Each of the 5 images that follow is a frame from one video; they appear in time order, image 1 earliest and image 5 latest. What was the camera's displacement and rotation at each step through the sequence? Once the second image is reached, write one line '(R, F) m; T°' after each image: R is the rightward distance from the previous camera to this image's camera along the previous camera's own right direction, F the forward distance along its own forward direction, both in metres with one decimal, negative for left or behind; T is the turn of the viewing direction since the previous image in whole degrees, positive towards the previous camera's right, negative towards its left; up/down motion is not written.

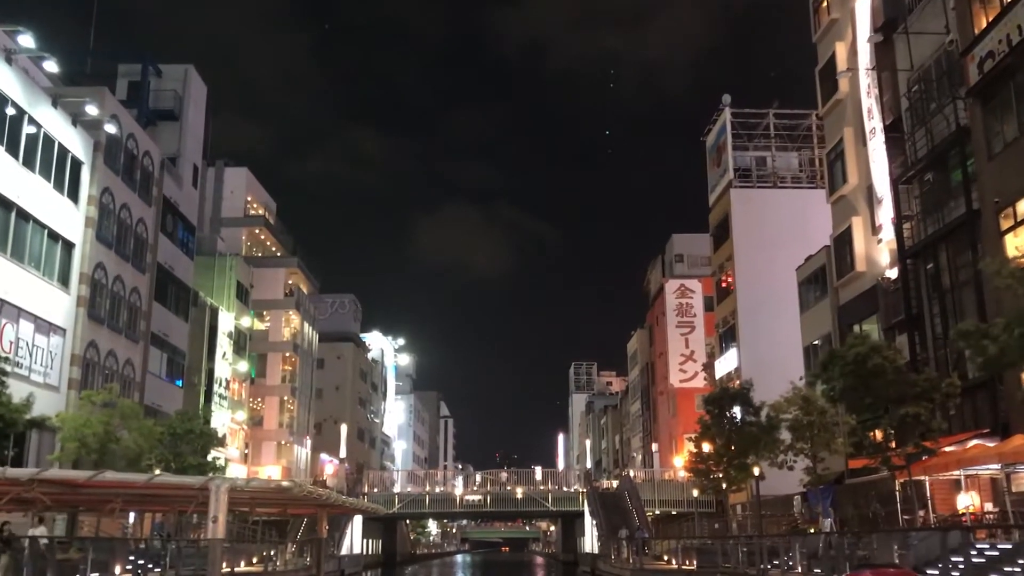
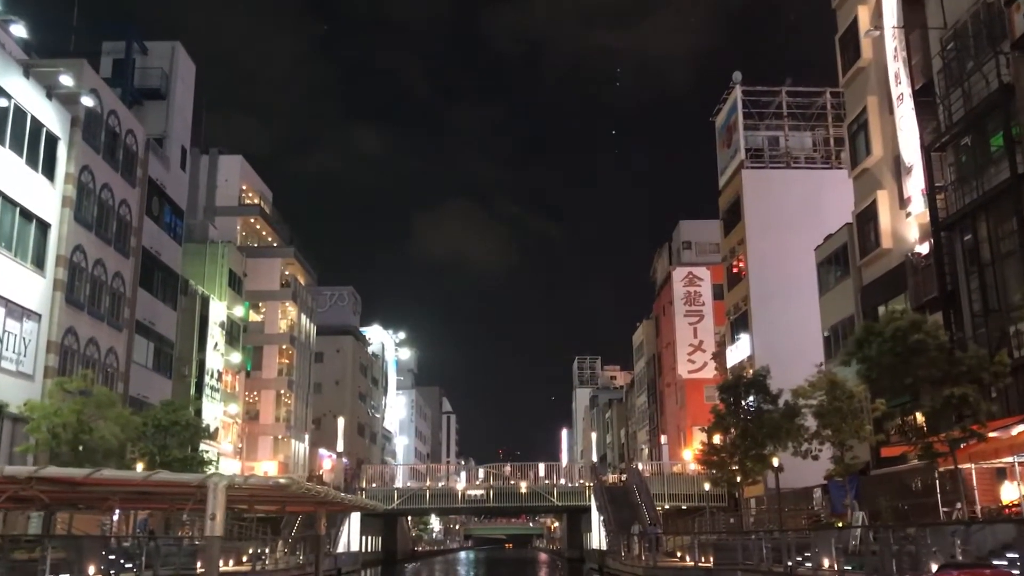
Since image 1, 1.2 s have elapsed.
(0.0, +2.2) m; 0°
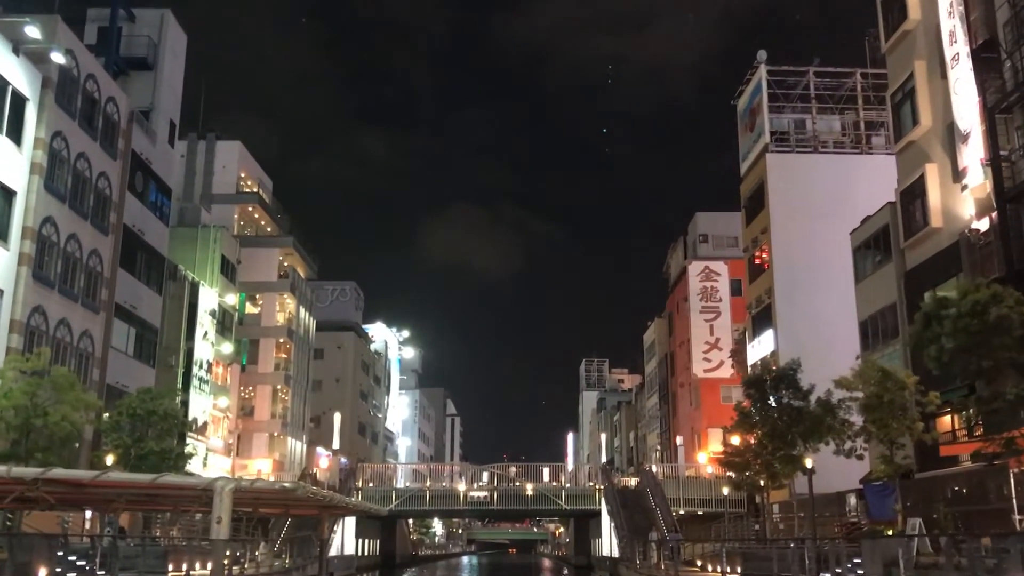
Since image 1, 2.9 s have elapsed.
(-0.1, +3.2) m; 0°
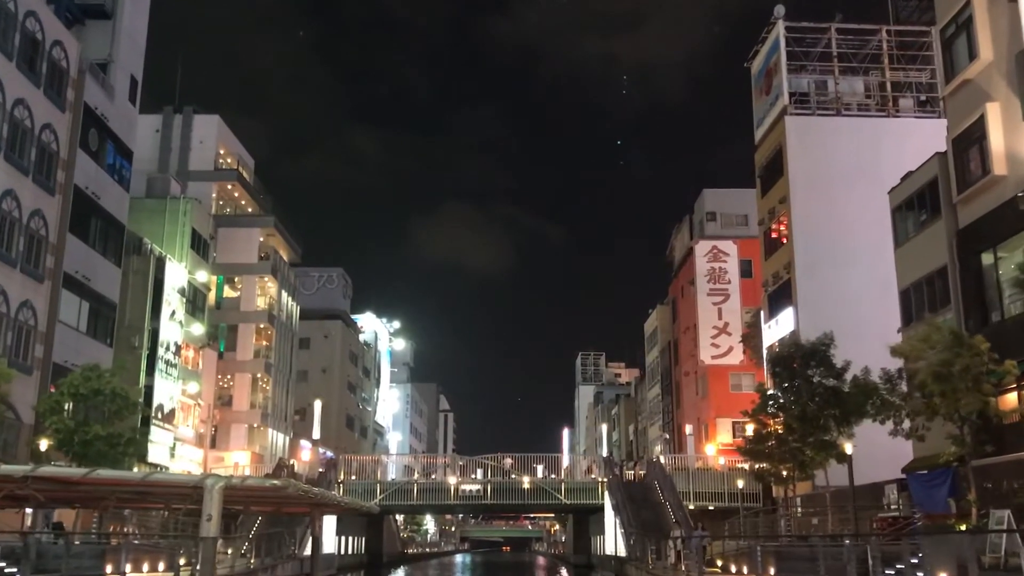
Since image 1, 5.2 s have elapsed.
(-0.1, +4.3) m; 0°
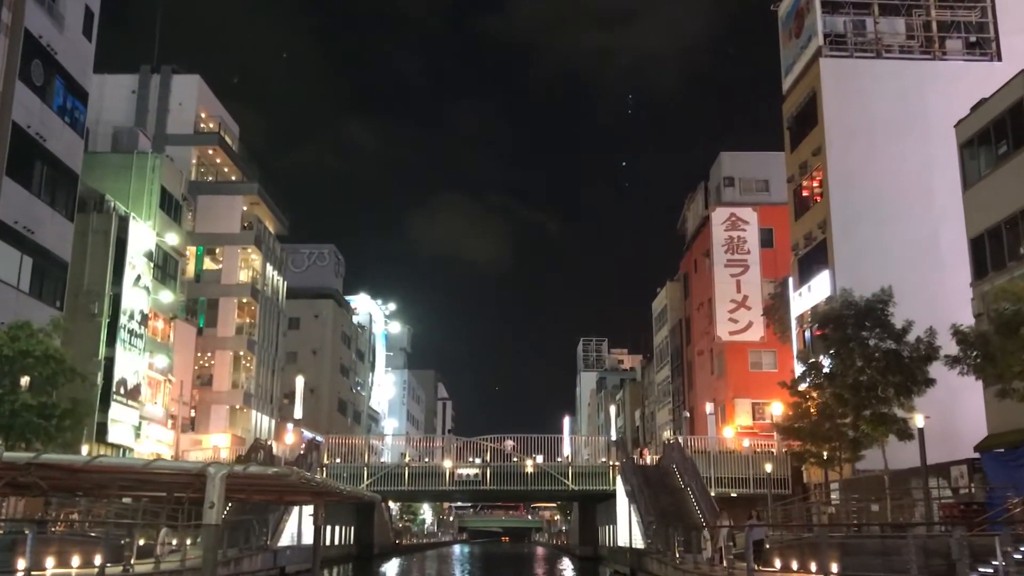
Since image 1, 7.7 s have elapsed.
(-0.1, +4.8) m; 0°
